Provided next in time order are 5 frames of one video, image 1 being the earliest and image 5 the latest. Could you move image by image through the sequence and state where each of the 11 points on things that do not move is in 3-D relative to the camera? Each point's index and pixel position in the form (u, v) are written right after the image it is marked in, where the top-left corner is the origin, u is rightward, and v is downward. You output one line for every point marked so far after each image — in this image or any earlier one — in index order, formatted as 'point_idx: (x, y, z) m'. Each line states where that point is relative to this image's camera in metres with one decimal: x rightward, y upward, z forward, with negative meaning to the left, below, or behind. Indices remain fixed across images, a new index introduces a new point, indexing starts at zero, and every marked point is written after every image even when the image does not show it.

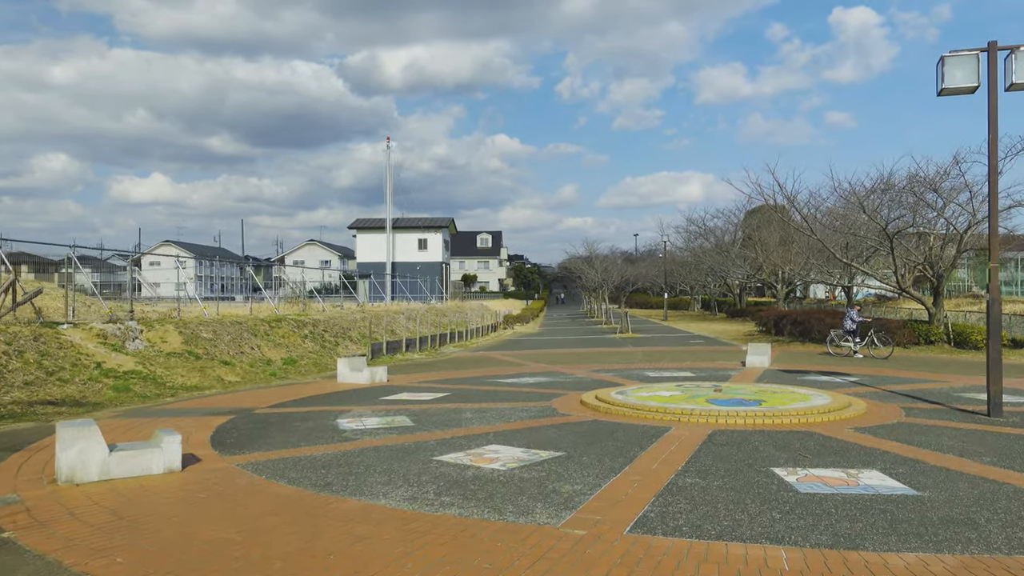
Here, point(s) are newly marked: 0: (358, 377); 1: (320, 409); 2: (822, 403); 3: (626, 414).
0: (-2.9, -1.7, +14.9) m
1: (-2.6, -1.6, +10.8) m
2: (+3.7, -1.4, +9.7) m
3: (+1.3, -1.5, +9.4) m
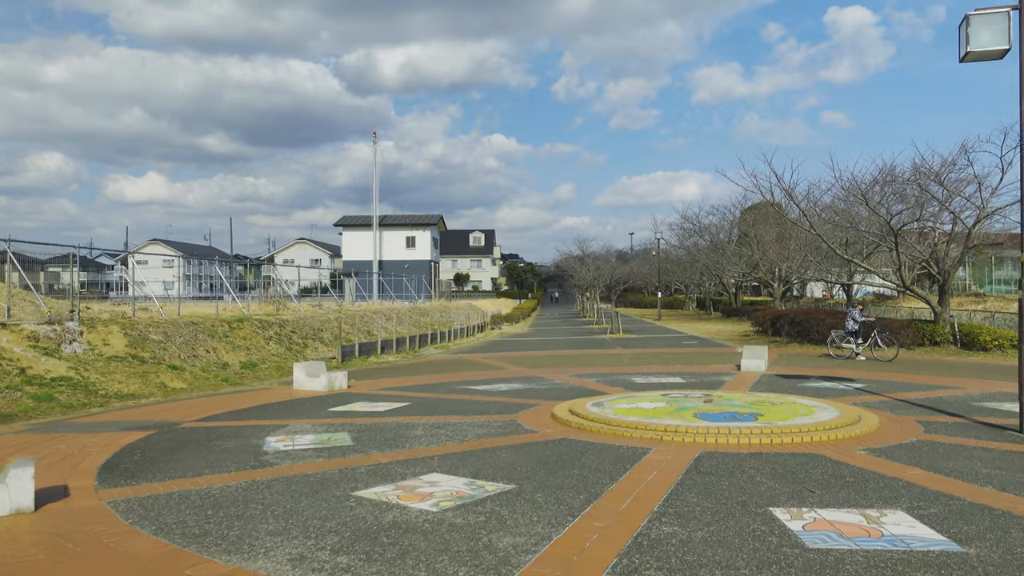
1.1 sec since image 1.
0: (-3.3, -1.6, +13.5) m
1: (-3.0, -1.6, +9.4) m
2: (+3.3, -1.3, +8.4) m
3: (+0.9, -1.4, +8.1) m
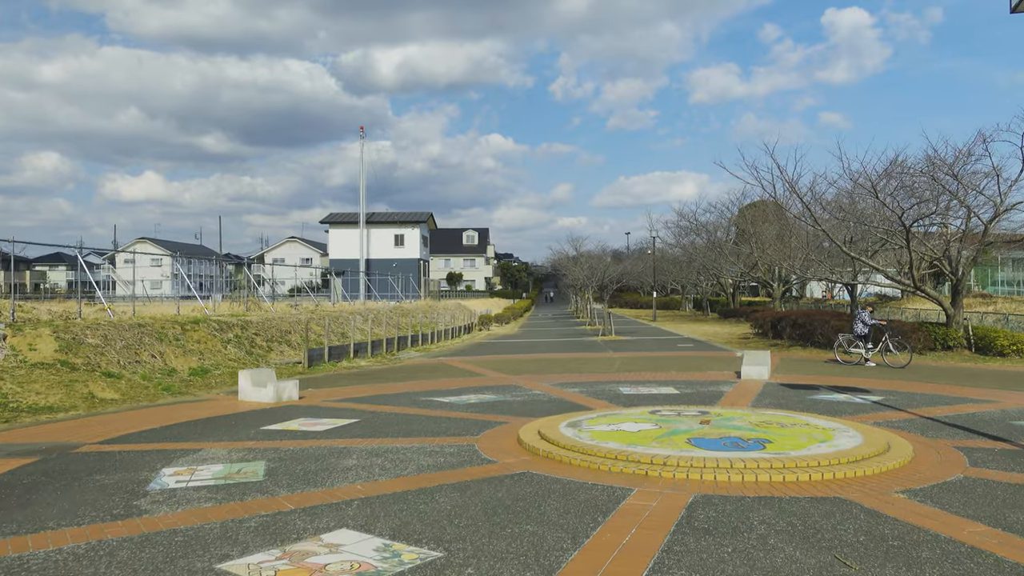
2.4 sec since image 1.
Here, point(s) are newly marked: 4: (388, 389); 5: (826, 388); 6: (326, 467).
0: (-3.7, -1.6, +12.0) m
1: (-3.4, -1.6, +7.9) m
2: (+2.9, -1.3, +6.8) m
3: (+0.5, -1.4, +6.6) m
4: (-2.1, -1.7, +13.6) m
5: (+4.9, -1.5, +12.5) m
6: (-1.5, -1.5, +6.7) m
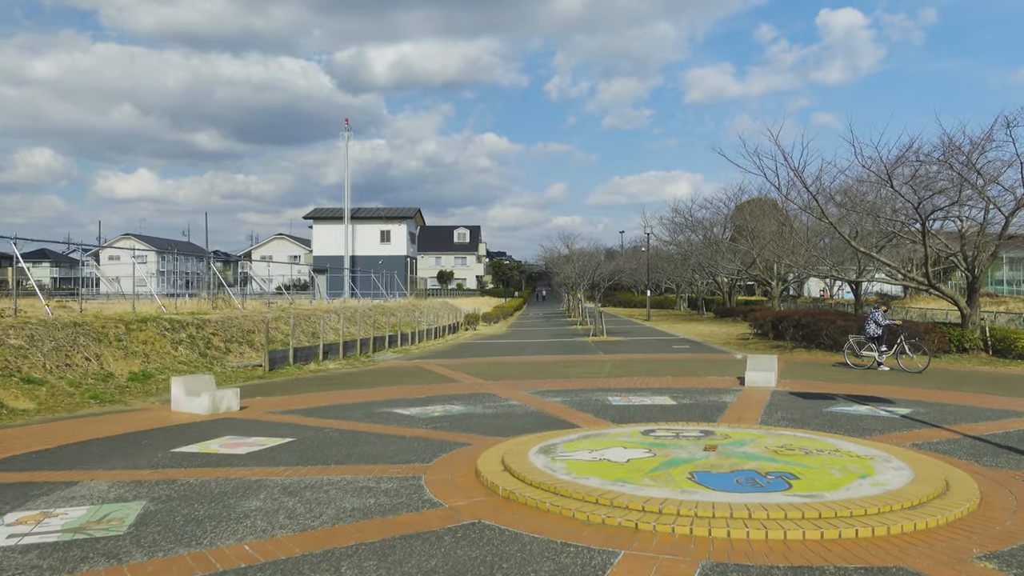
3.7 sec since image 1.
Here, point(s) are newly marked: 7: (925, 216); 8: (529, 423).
0: (-4.1, -1.5, +10.4) m
1: (-3.8, -1.5, +6.3) m
2: (+2.5, -1.3, +5.3) m
3: (+0.2, -1.4, +5.0) m
4: (-2.5, -1.6, +12.0) m
5: (+4.5, -1.5, +11.0) m
6: (-1.9, -1.4, +5.1) m
7: (+9.7, +1.7, +18.9) m
8: (+0.2, -1.5, +8.8) m
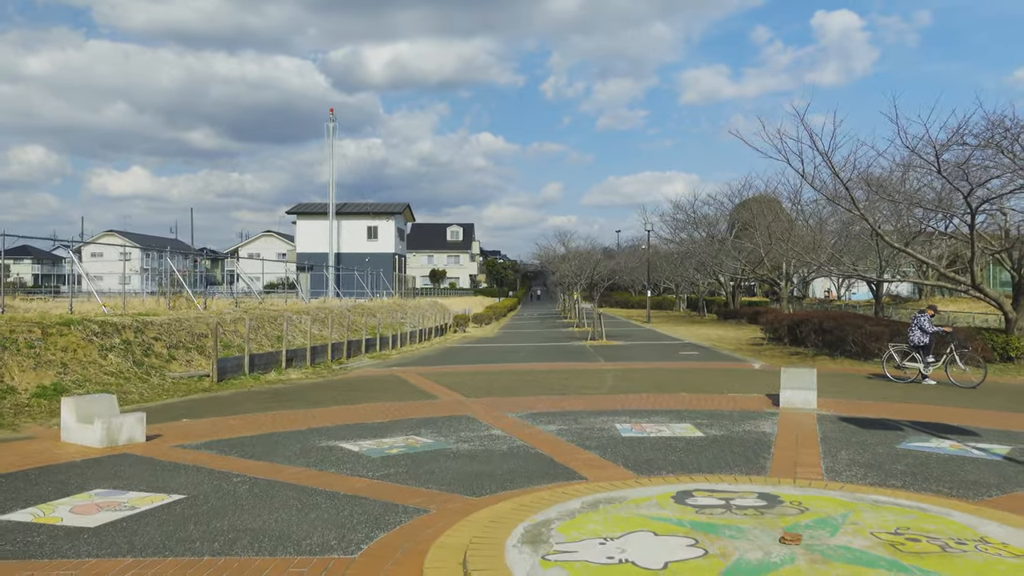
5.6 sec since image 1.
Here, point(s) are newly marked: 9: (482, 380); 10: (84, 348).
0: (-4.3, -1.5, +8.1) m
1: (-3.9, -1.5, +4.0) m
2: (+2.4, -1.3, +3.1) m
3: (0.0, -1.4, +2.8) m
4: (-2.7, -1.6, +9.7) m
5: (+4.3, -1.5, +8.7) m
6: (-2.0, -1.4, +2.9) m
7: (+9.4, +1.6, +16.6) m
8: (0.0, -1.5, +6.5) m
9: (-0.6, -1.7, +14.7) m
10: (-7.0, -1.0, +13.3) m
